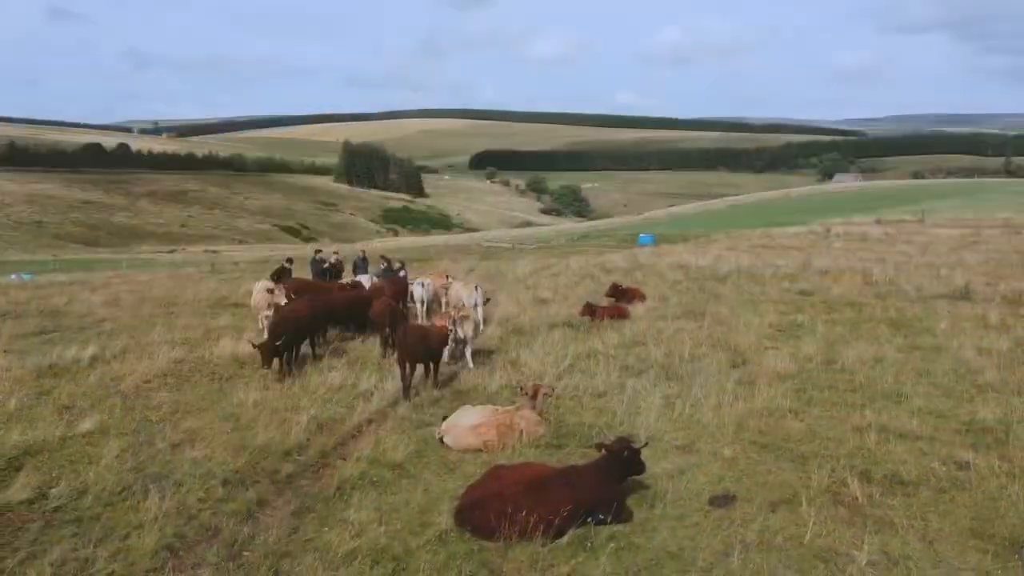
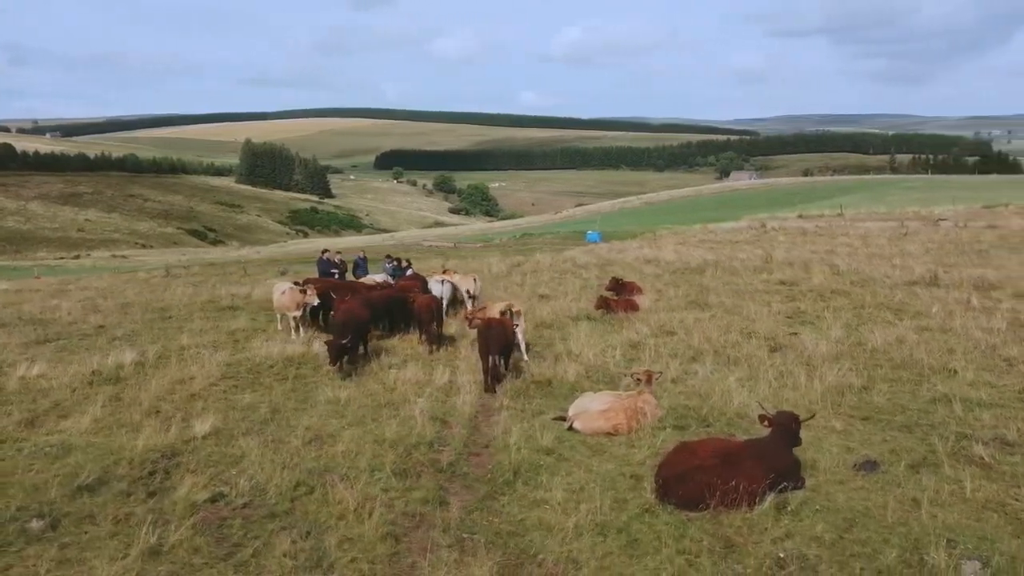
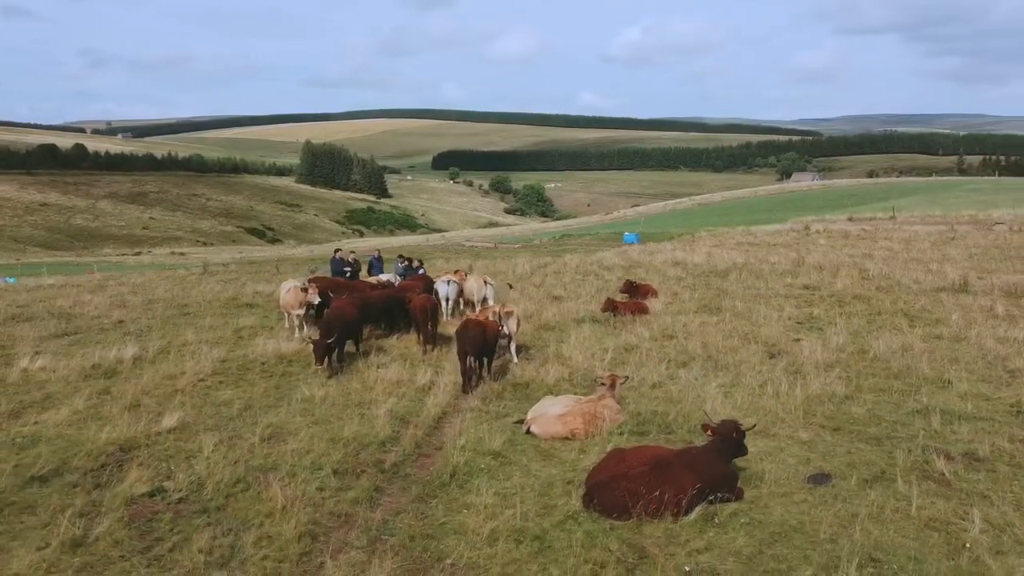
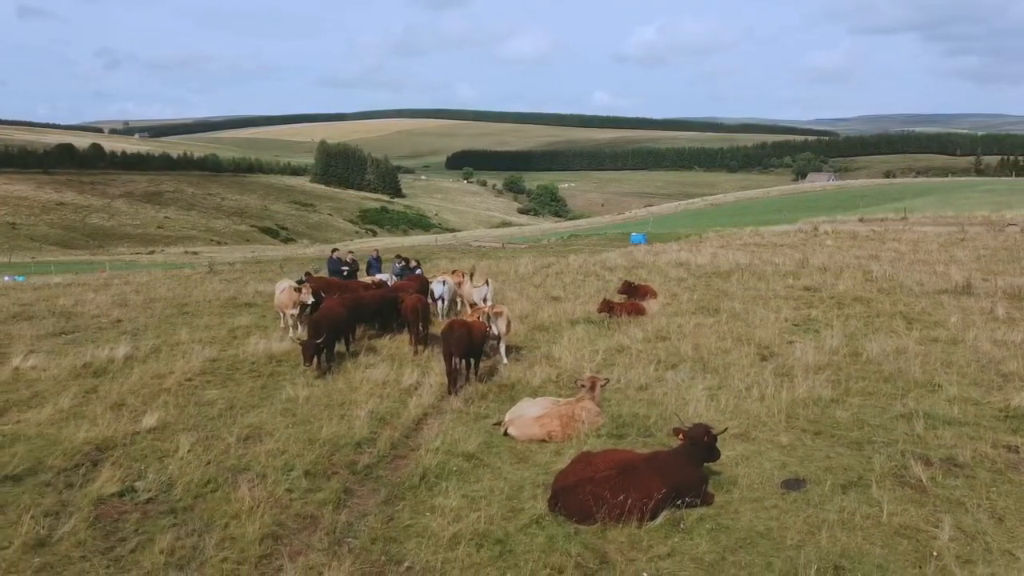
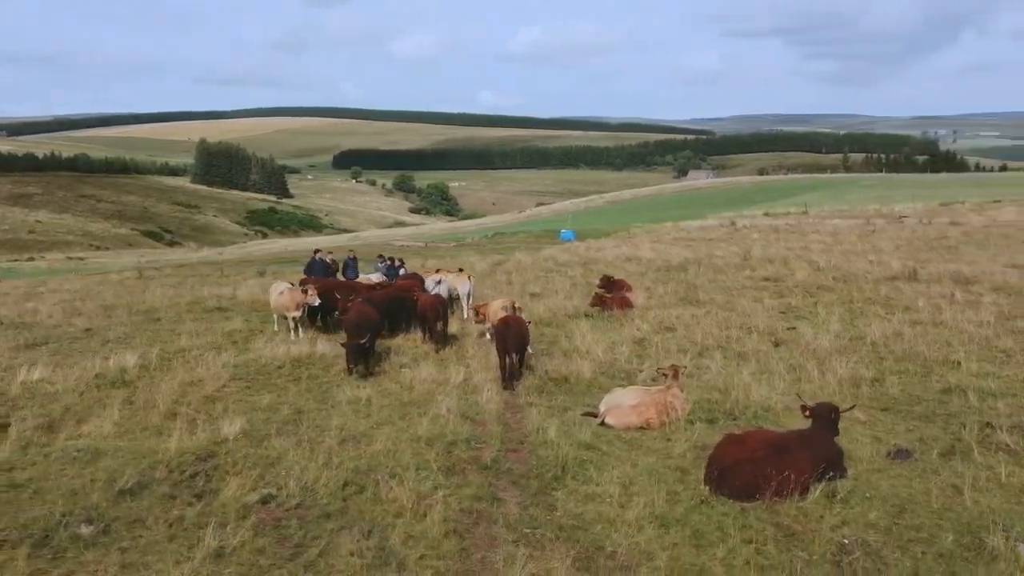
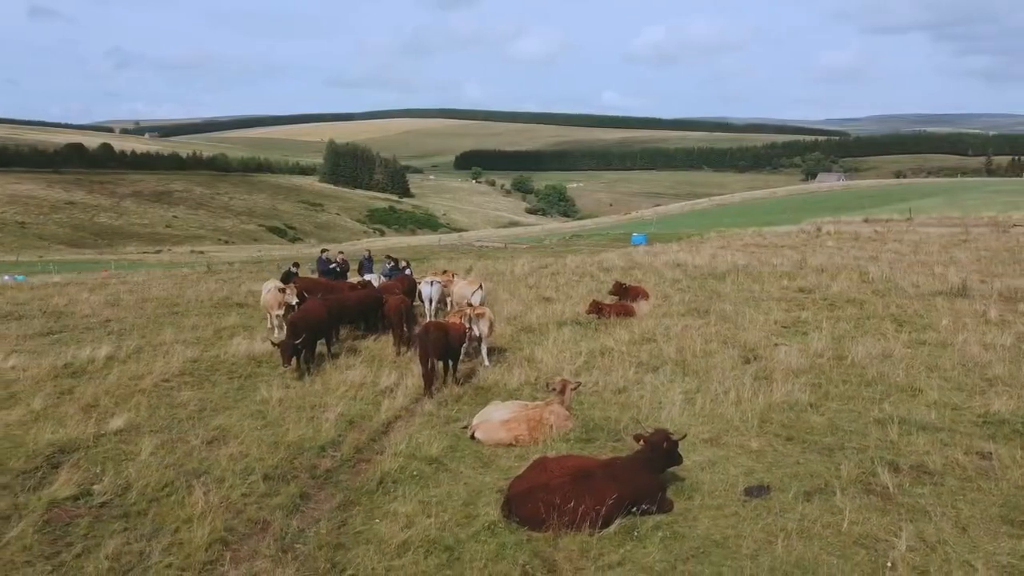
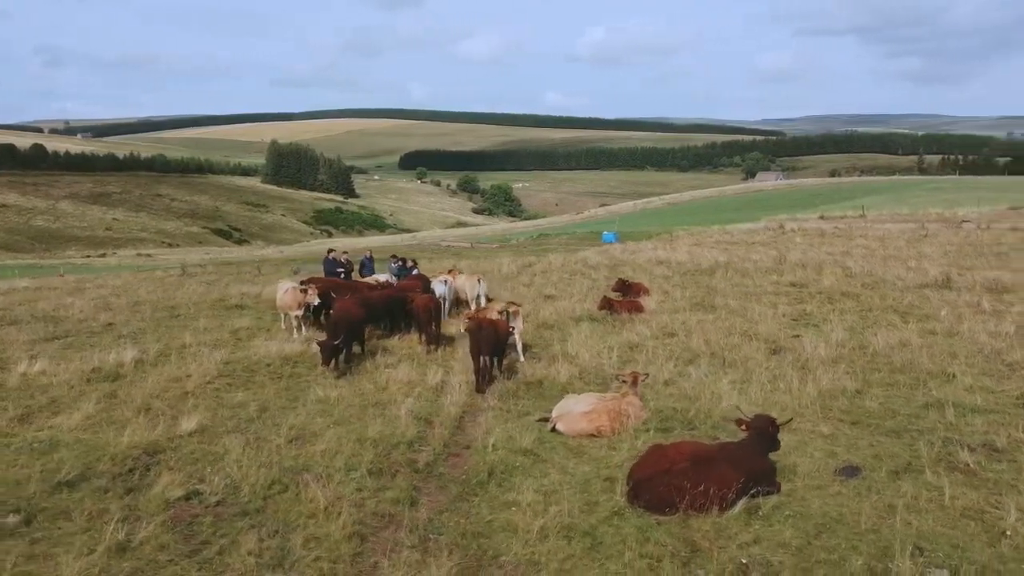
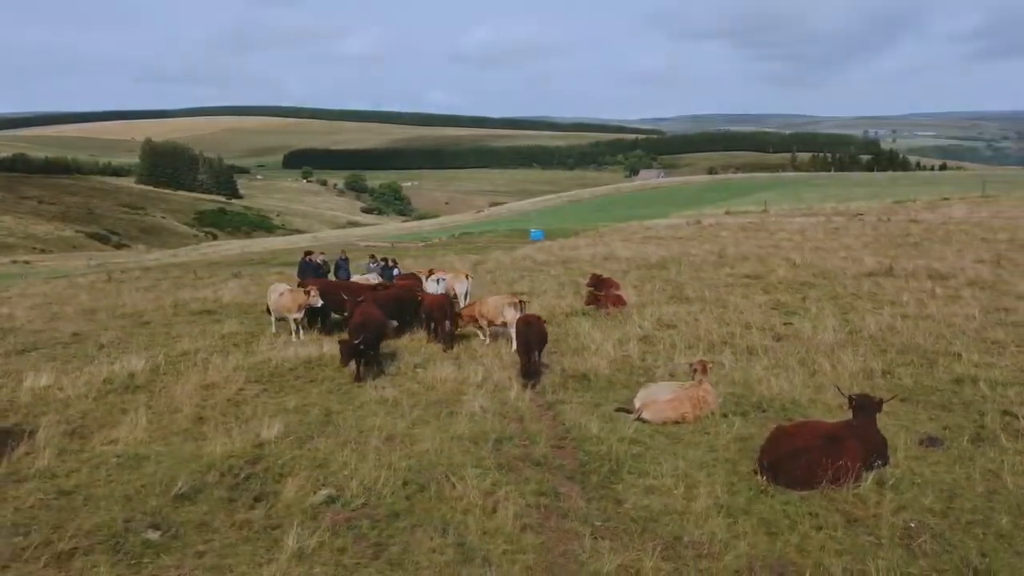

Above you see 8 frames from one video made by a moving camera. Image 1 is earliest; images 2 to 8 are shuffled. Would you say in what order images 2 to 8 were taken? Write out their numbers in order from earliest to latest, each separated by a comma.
6, 4, 3, 7, 2, 5, 8
